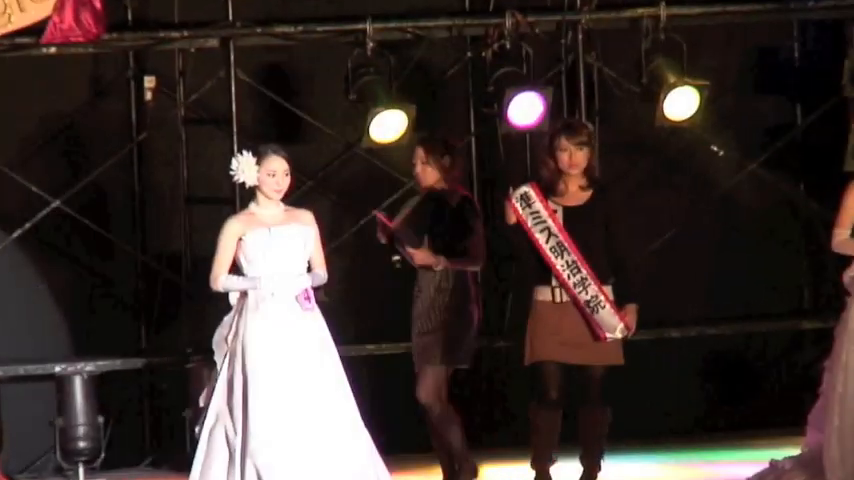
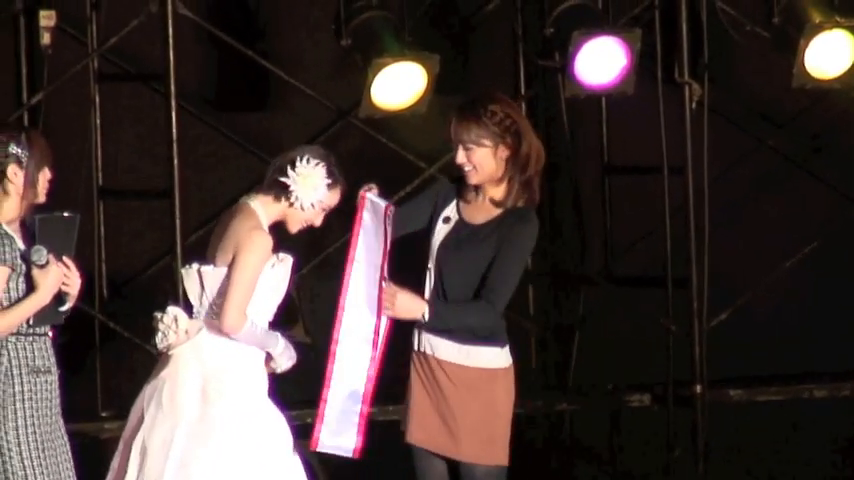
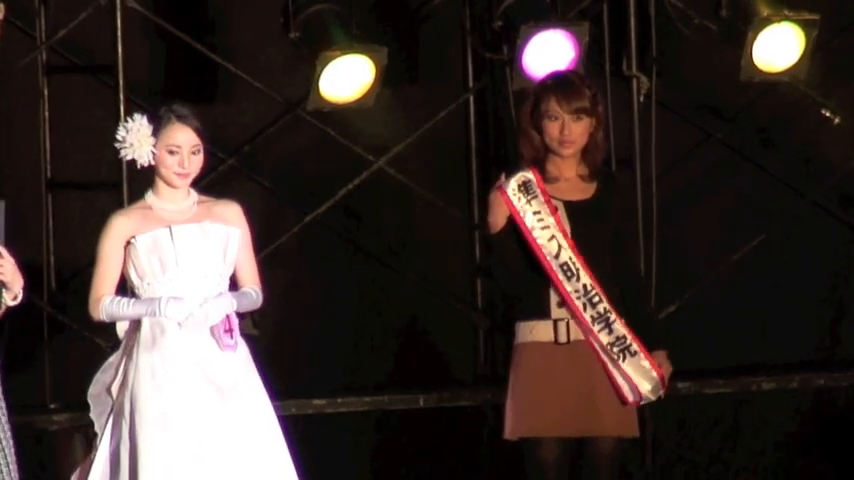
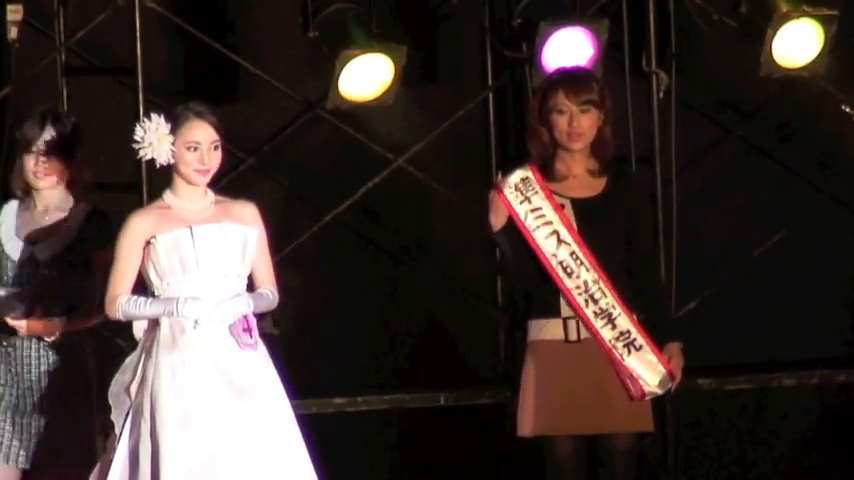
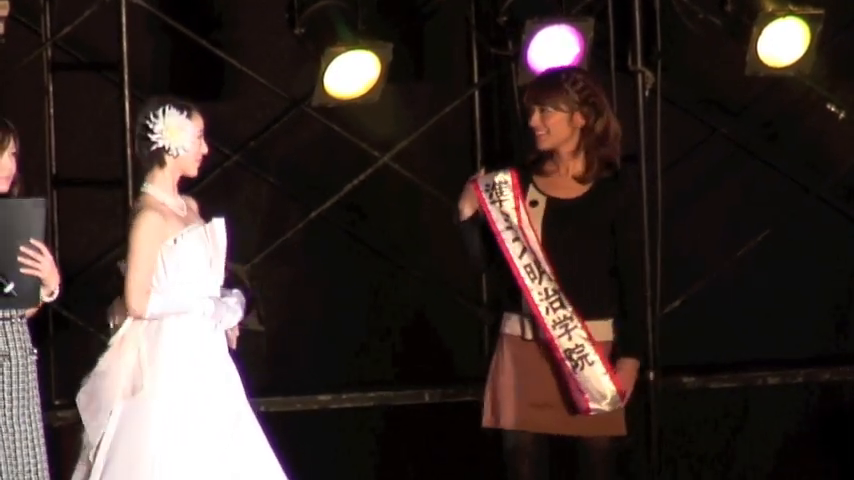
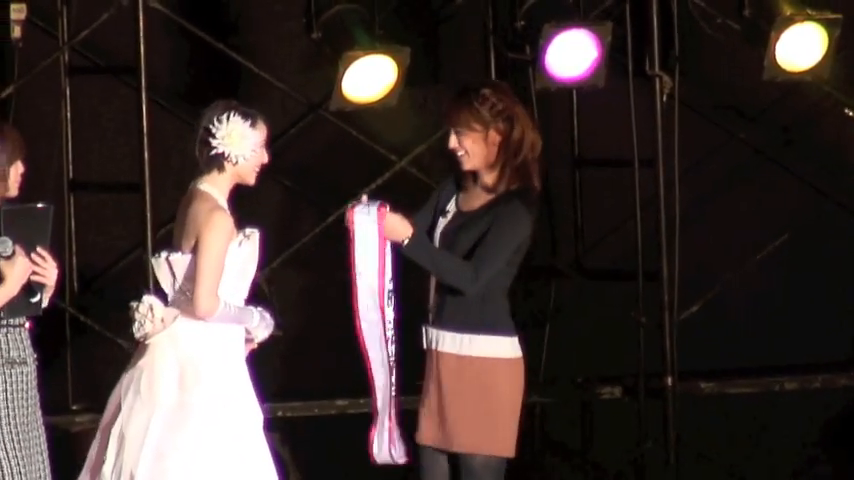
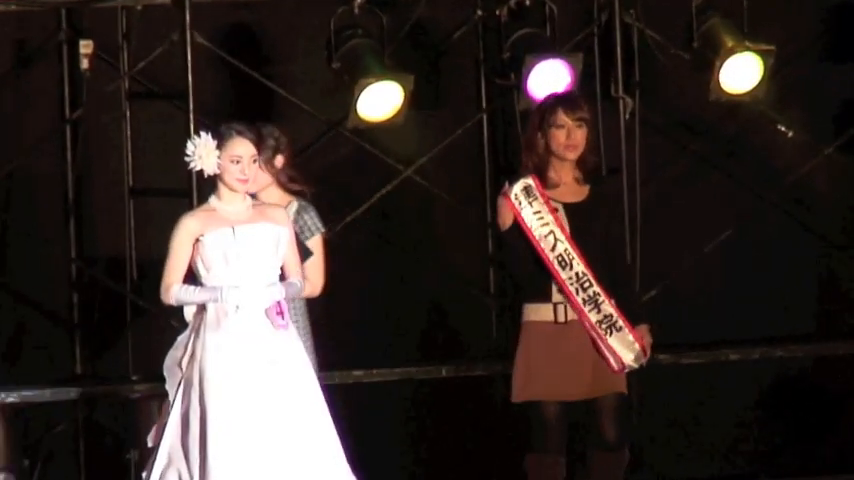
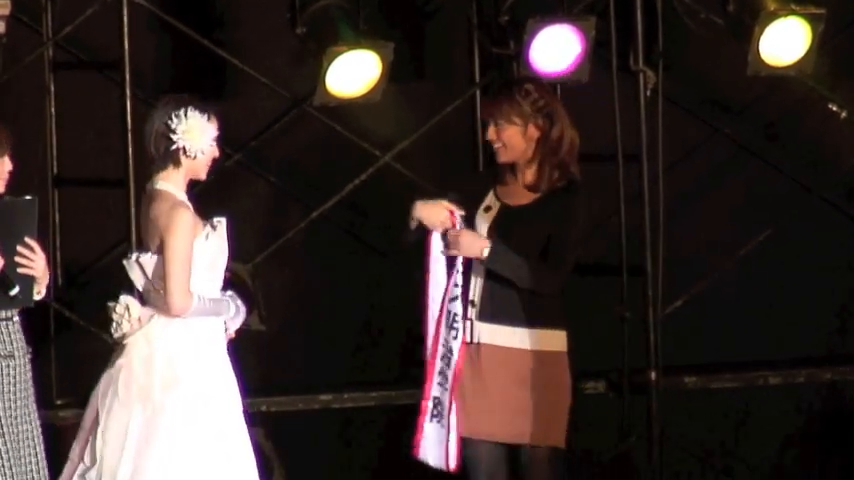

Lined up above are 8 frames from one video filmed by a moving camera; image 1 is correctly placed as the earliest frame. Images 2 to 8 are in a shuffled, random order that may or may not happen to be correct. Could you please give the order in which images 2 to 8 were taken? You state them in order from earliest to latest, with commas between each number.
7, 4, 3, 5, 8, 6, 2
